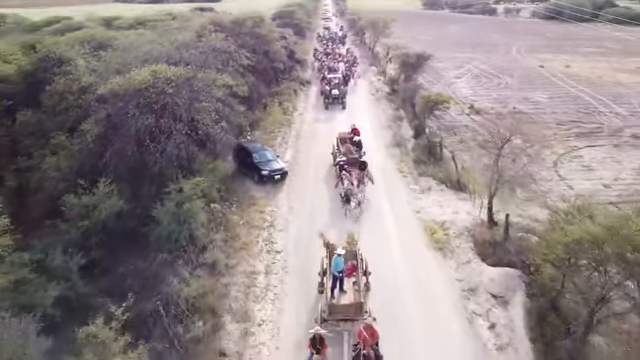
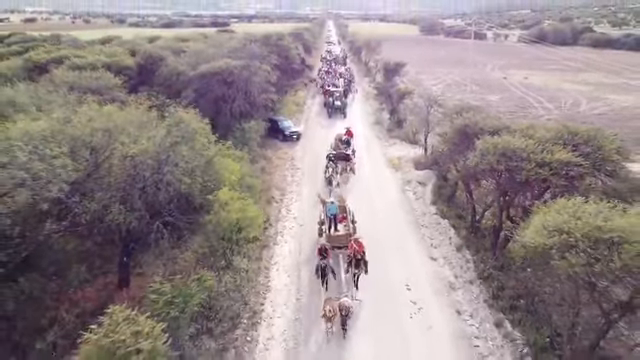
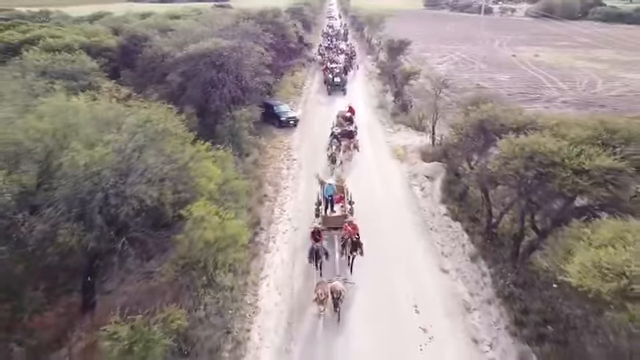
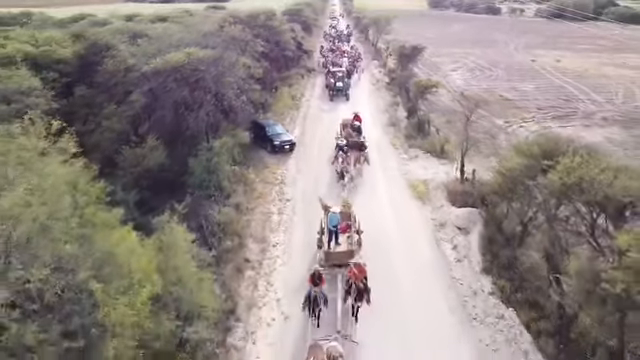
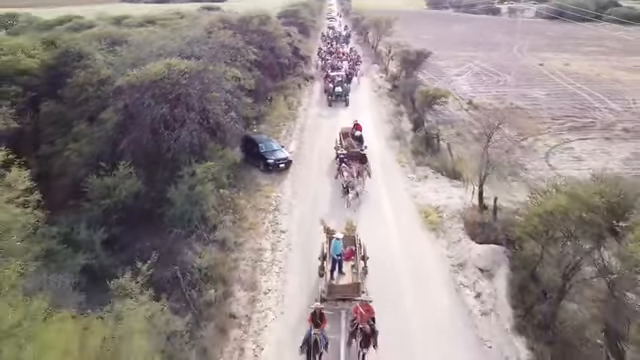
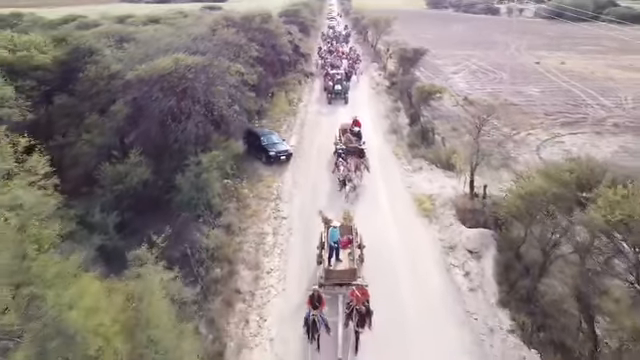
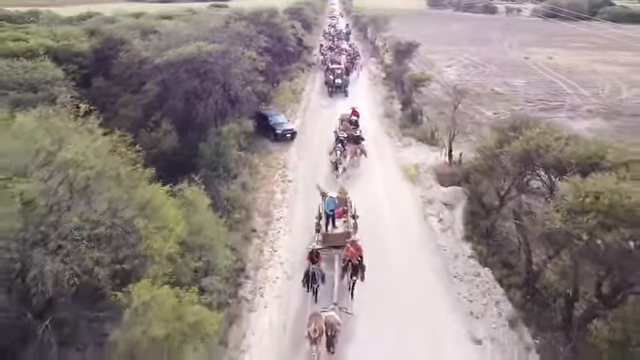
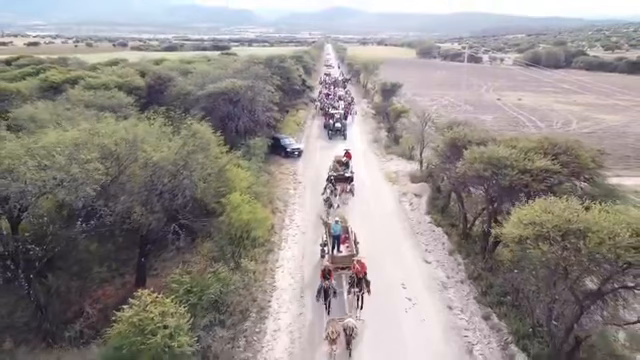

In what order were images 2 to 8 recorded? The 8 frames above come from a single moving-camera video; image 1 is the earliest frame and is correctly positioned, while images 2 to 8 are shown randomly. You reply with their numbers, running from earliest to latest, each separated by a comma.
5, 6, 4, 7, 3, 2, 8
